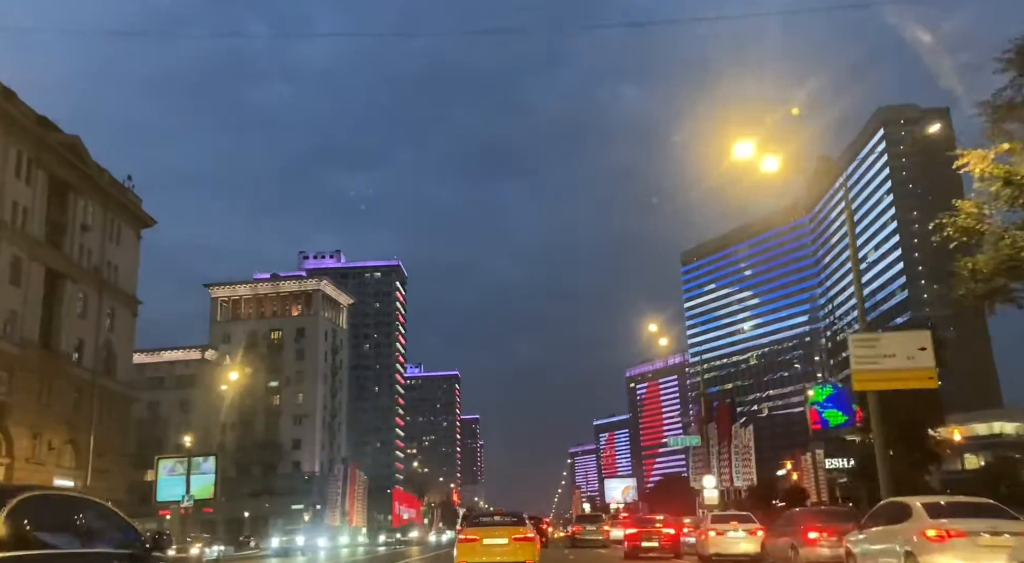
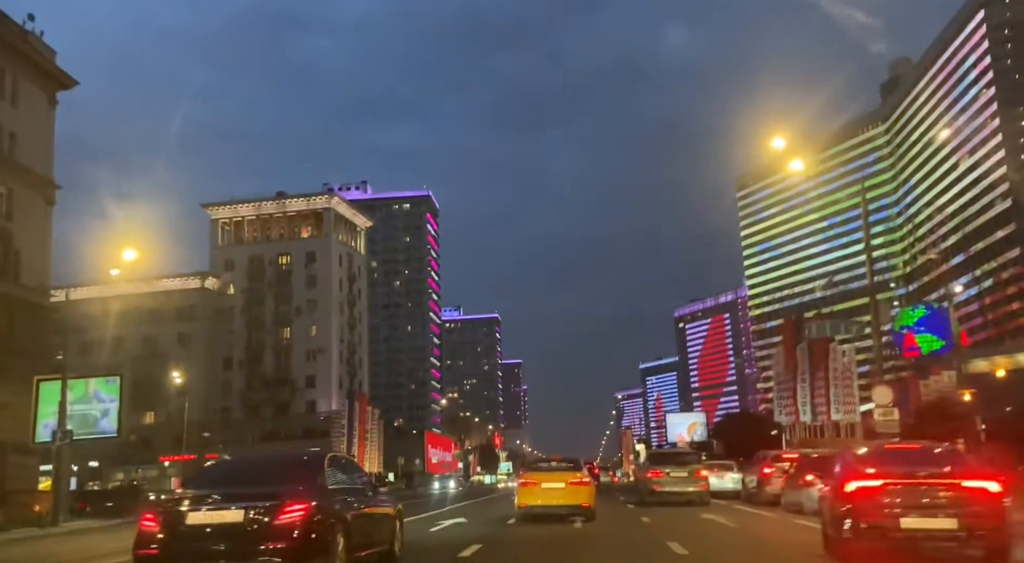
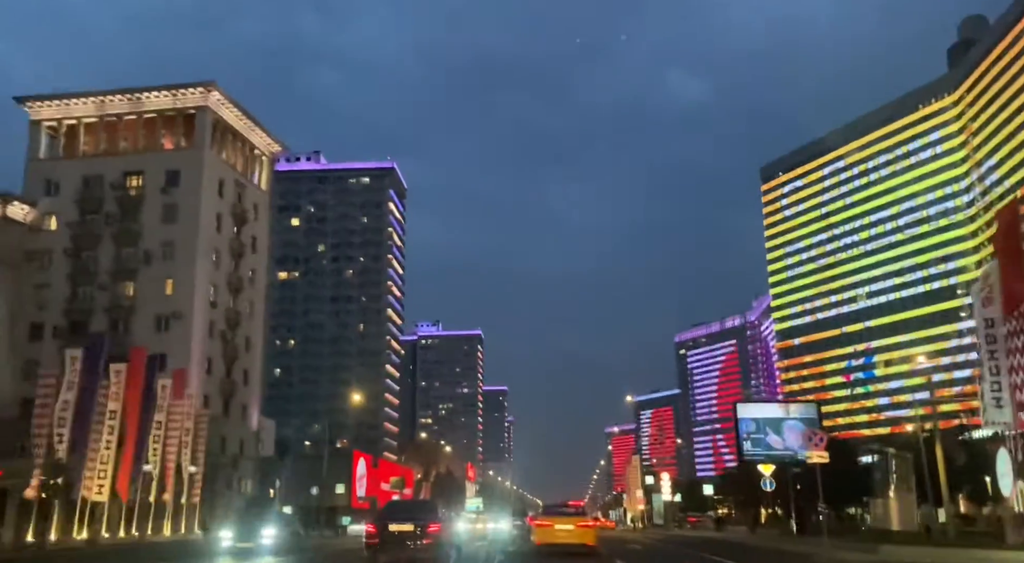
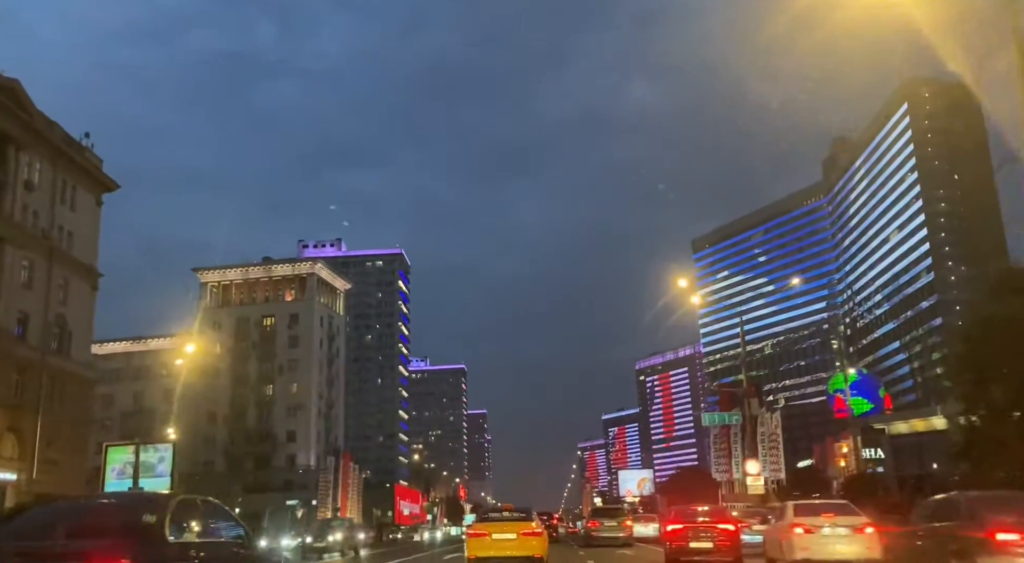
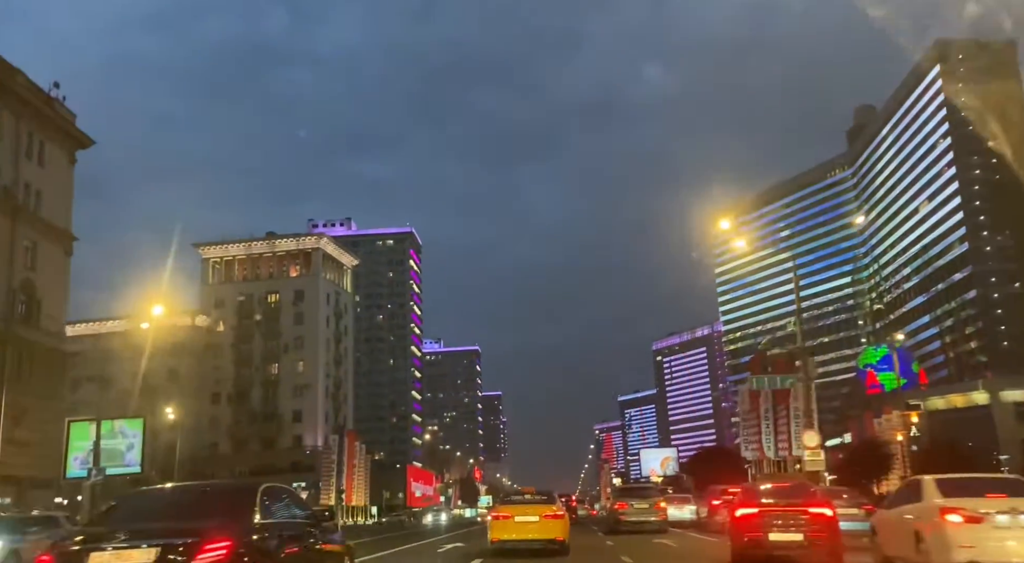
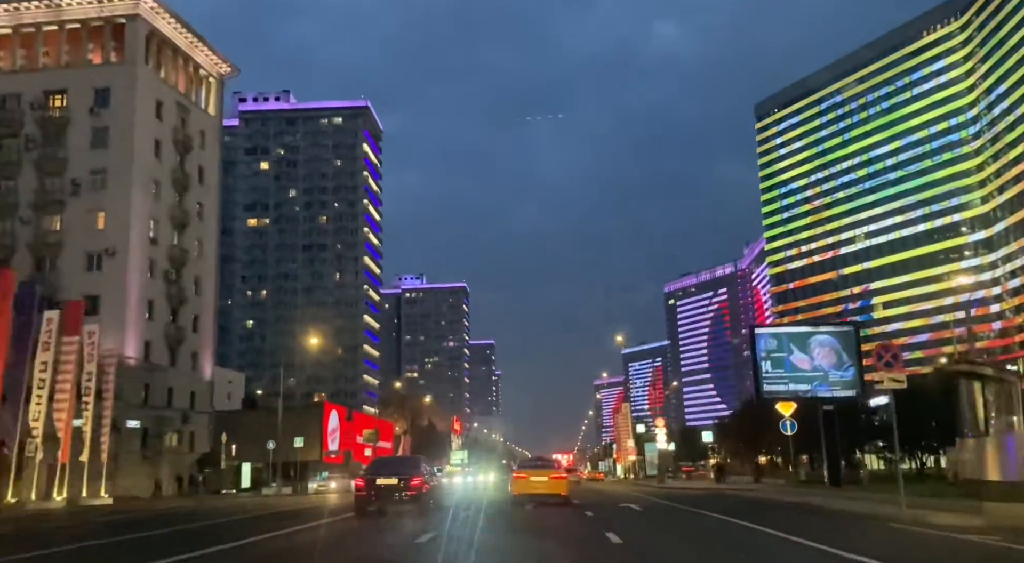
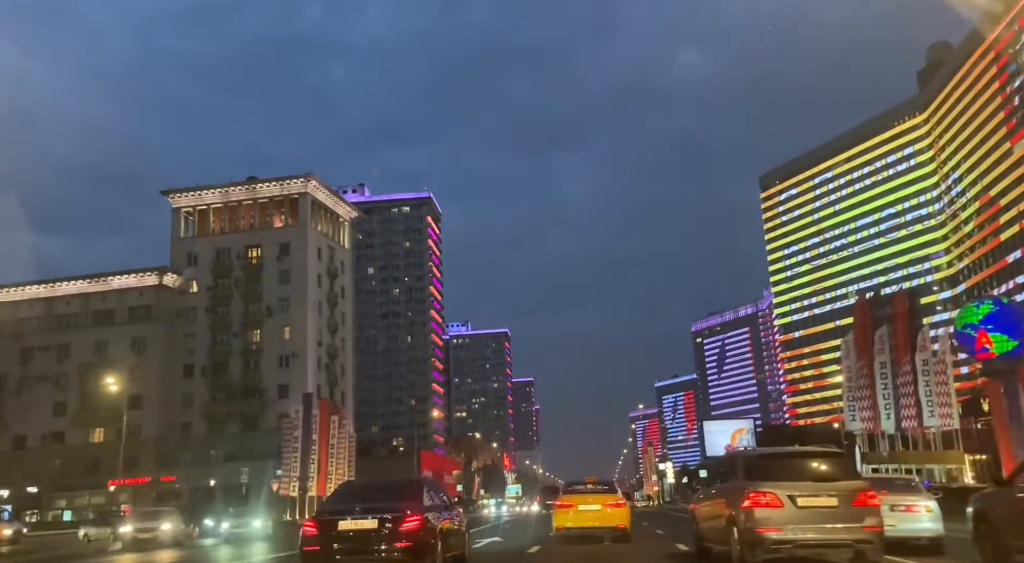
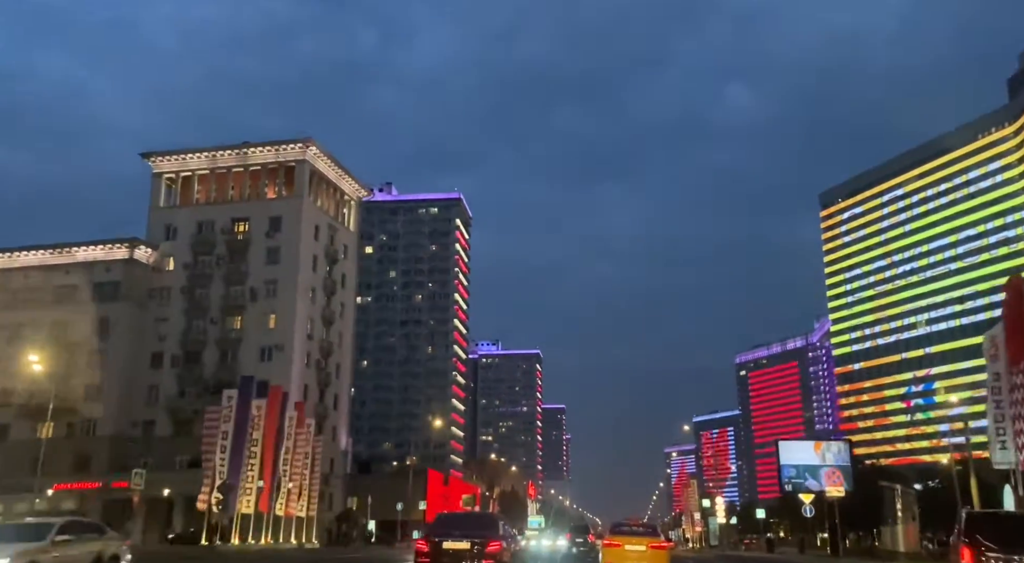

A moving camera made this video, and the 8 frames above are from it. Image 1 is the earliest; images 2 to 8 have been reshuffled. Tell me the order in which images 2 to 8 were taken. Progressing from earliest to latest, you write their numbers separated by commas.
4, 5, 2, 7, 8, 3, 6
